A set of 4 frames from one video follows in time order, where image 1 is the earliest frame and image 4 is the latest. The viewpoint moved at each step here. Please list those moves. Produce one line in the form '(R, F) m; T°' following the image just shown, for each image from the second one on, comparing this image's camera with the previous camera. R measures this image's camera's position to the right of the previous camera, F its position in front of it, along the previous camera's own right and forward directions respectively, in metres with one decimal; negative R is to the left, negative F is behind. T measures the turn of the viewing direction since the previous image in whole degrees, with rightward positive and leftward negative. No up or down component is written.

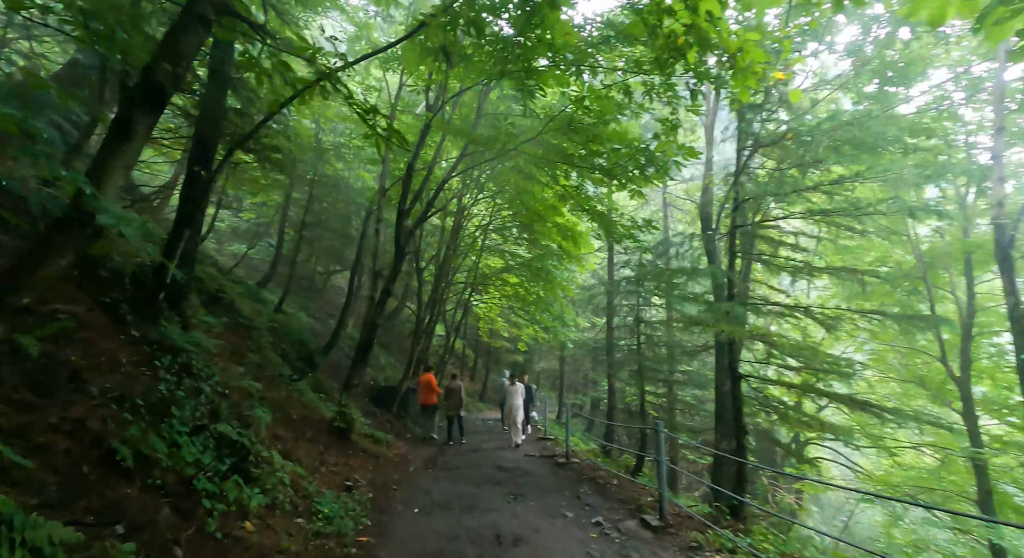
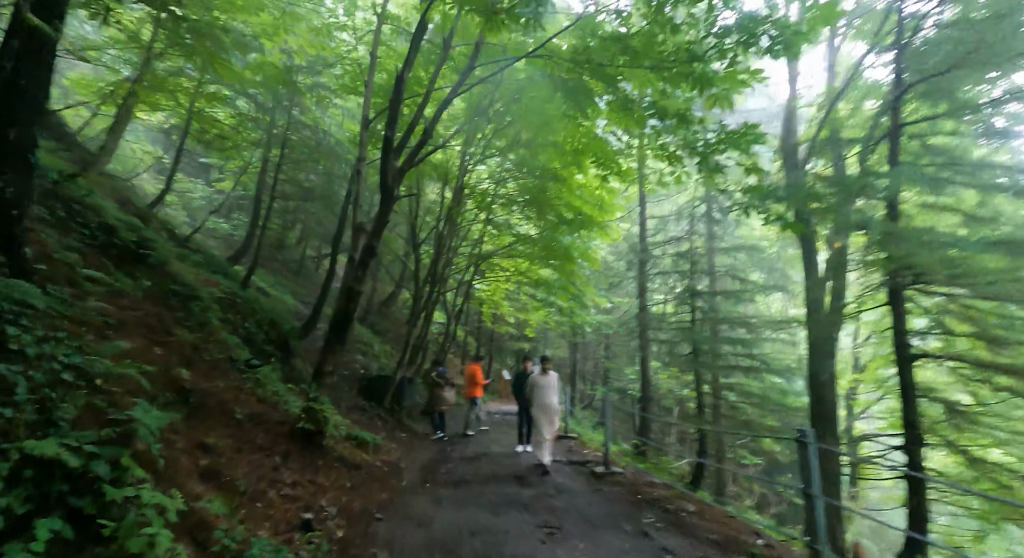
(-0.4, +2.3) m; 0°
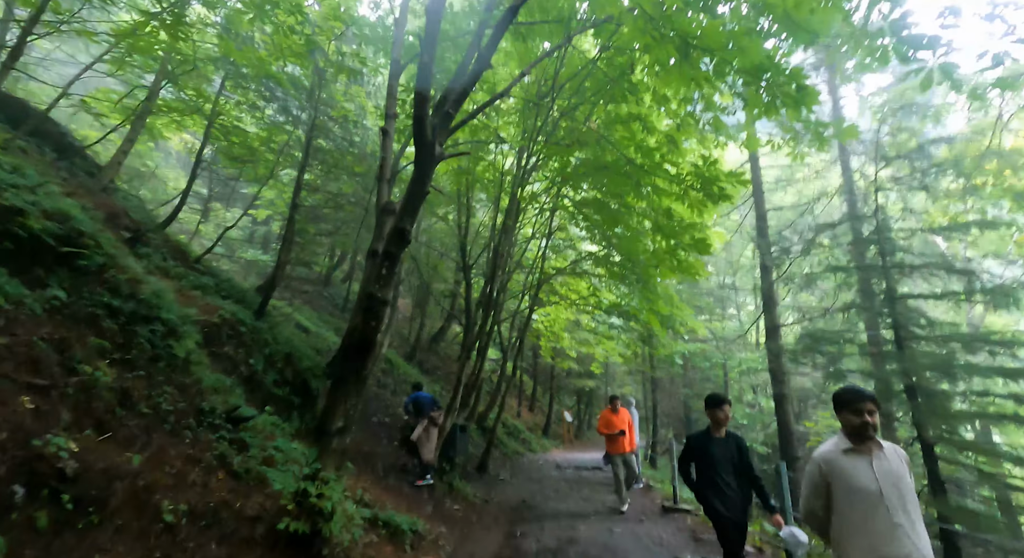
(-0.6, +2.6) m; -6°
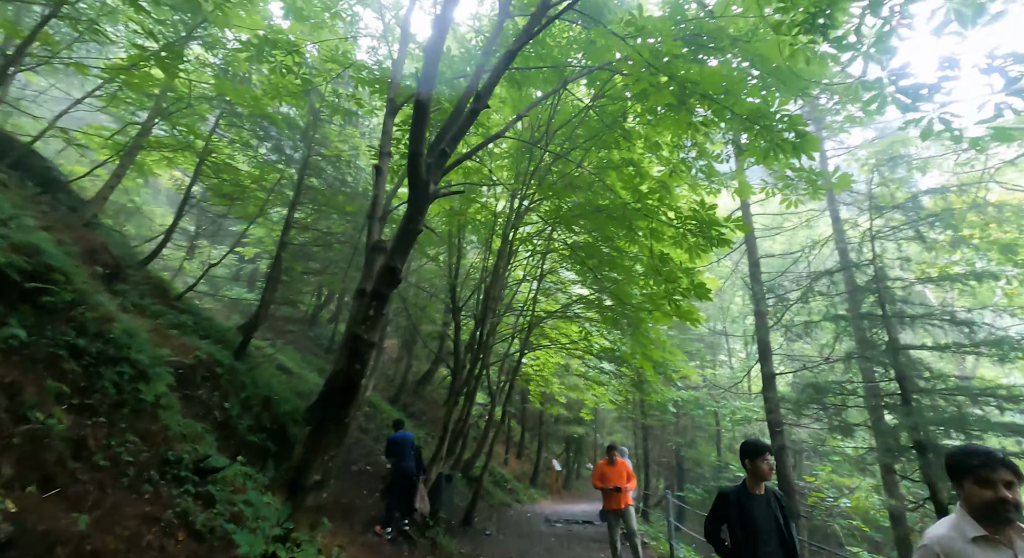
(0.0, +0.2) m; +1°
